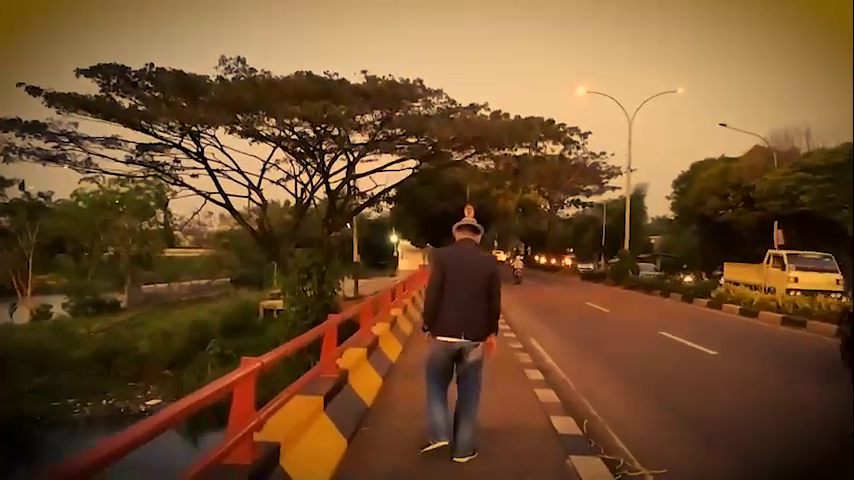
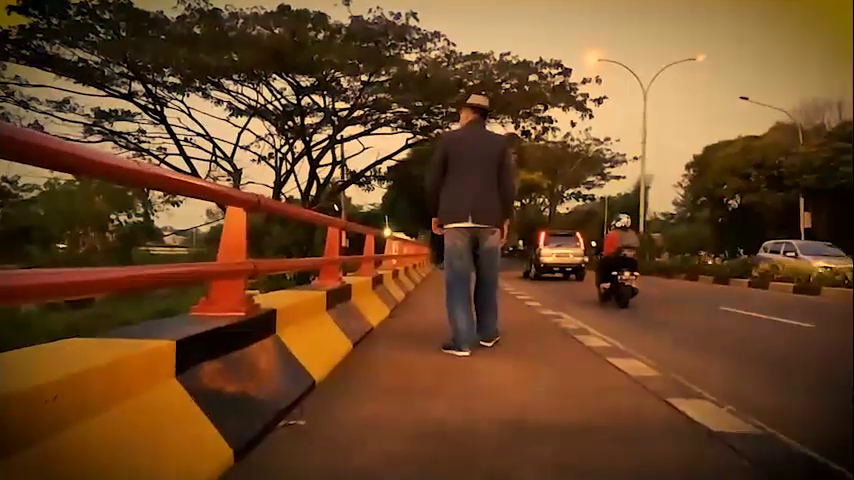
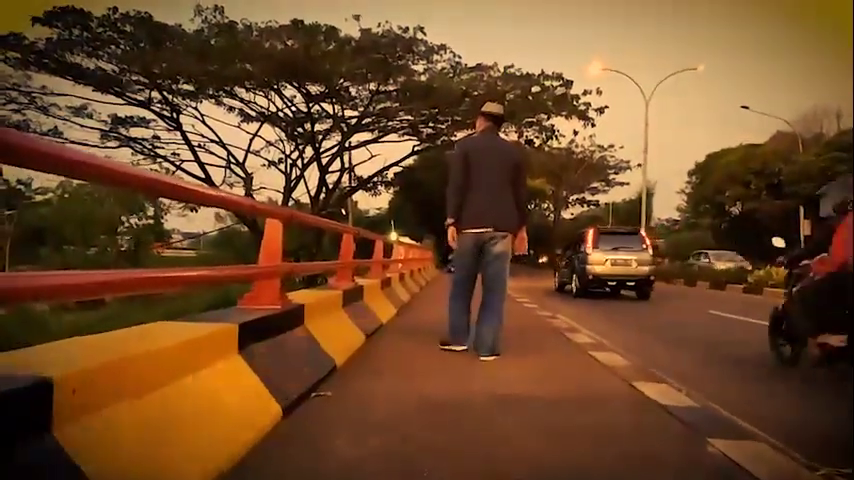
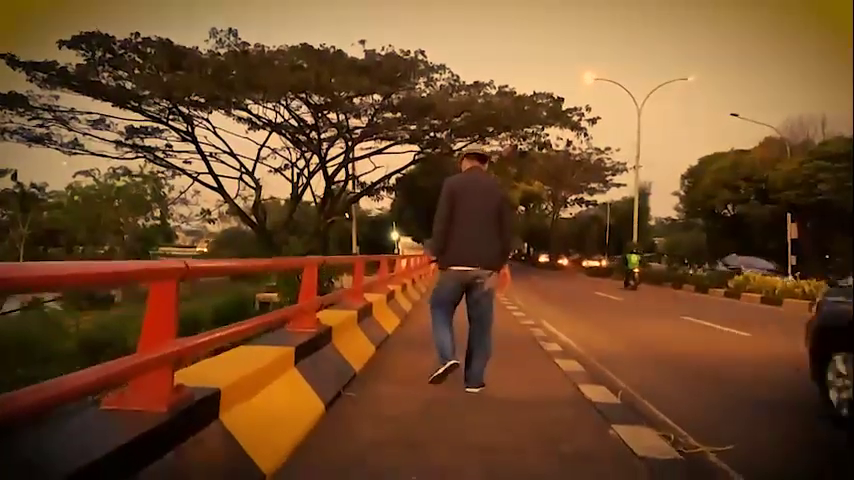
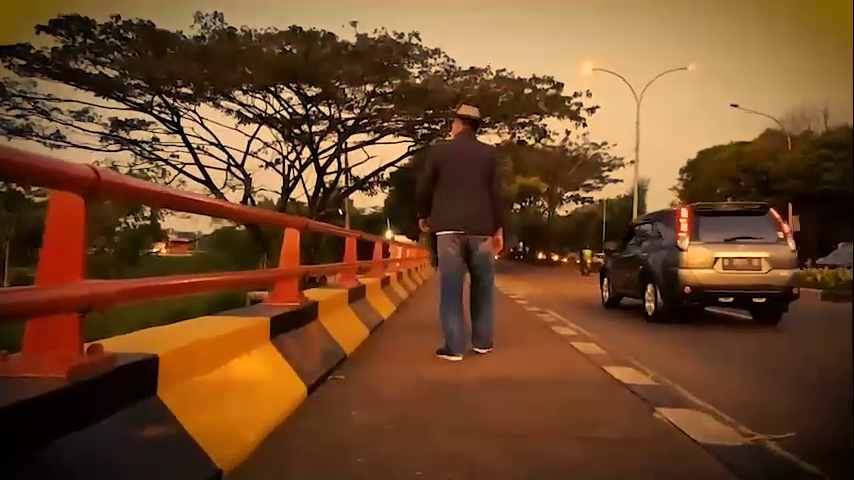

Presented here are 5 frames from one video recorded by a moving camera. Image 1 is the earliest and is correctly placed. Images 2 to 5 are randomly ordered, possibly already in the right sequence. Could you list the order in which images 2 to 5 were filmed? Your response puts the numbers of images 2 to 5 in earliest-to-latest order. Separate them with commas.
4, 5, 3, 2
